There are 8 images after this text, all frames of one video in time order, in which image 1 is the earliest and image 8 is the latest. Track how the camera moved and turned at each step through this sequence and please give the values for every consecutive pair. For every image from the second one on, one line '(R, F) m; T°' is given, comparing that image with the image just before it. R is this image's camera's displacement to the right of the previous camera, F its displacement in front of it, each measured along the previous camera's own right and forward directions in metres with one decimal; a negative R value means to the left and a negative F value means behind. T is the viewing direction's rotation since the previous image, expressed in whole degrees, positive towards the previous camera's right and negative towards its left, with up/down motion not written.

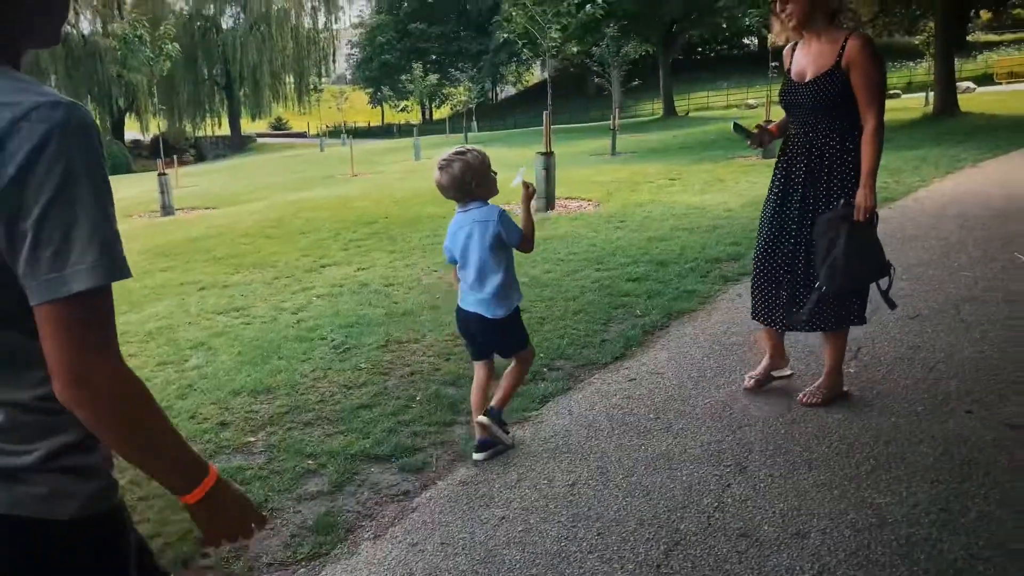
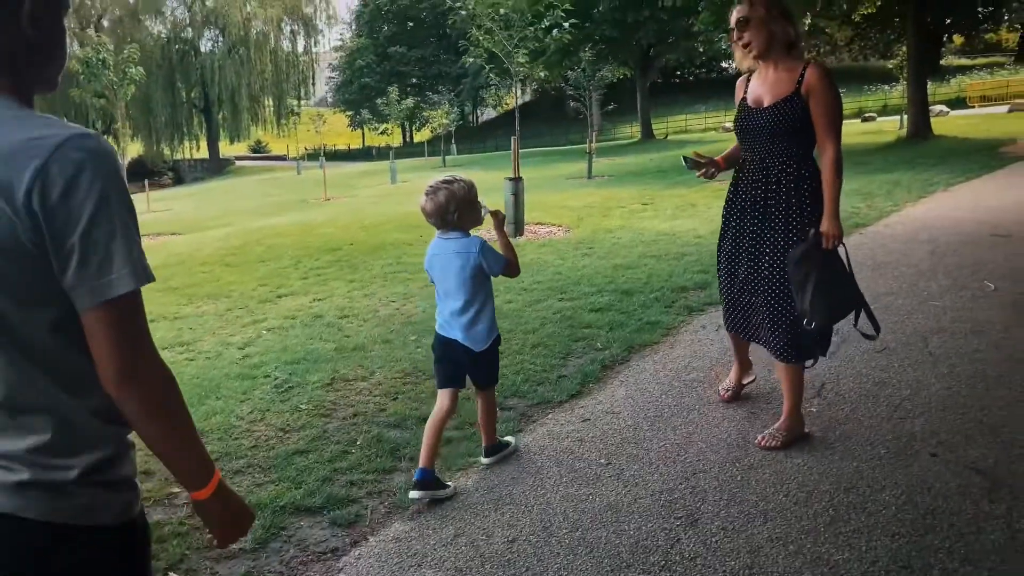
(+0.1, +0.2) m; +1°
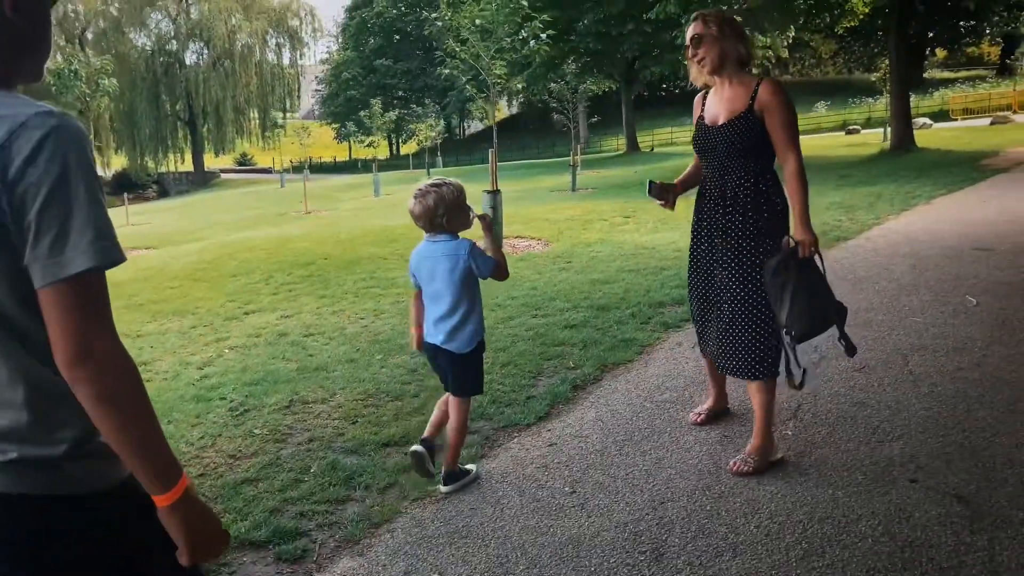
(+0.1, +0.1) m; +1°
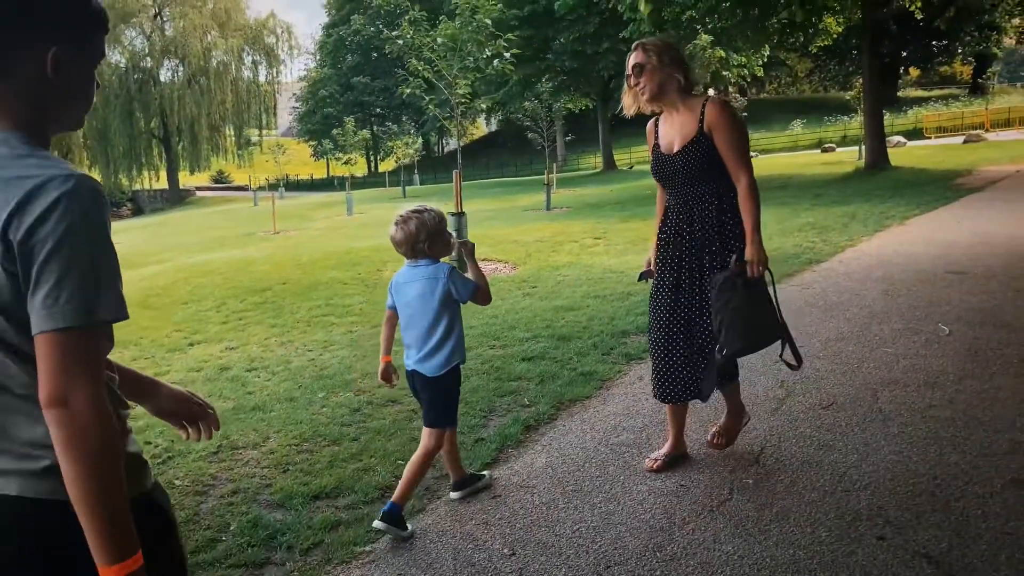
(+0.1, +0.2) m; +1°
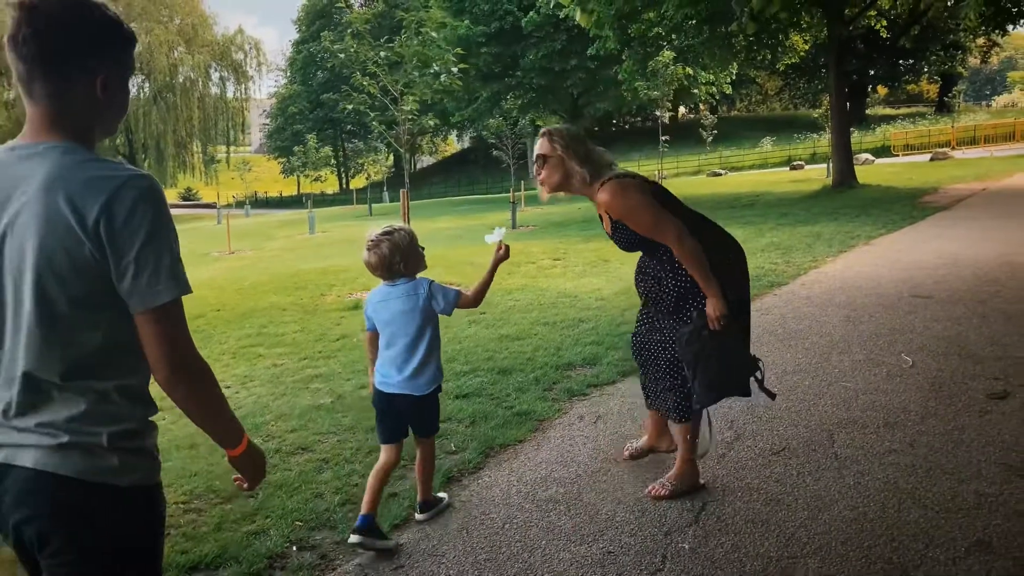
(+0.2, +0.3) m; +2°
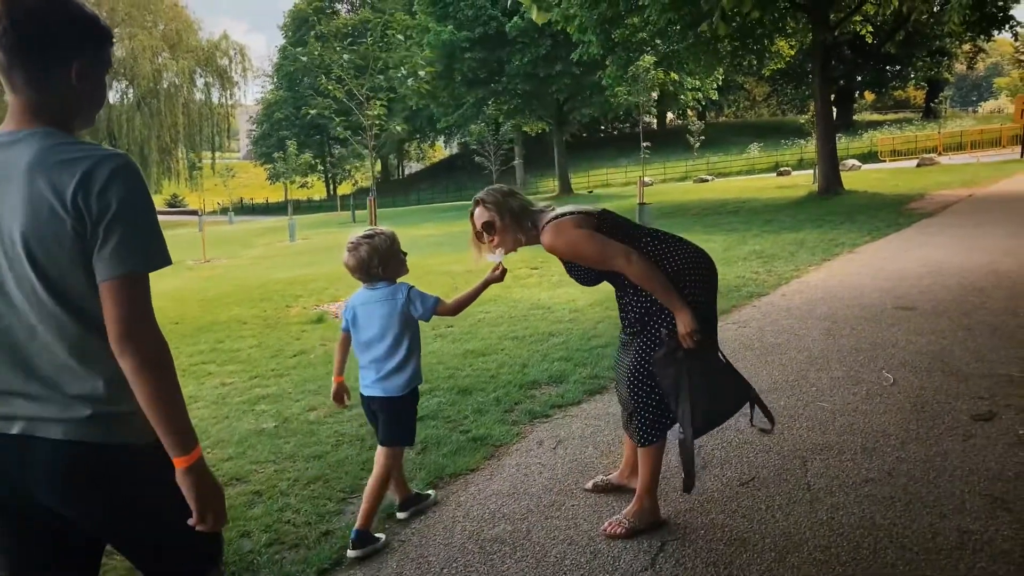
(+0.2, +0.3) m; +1°
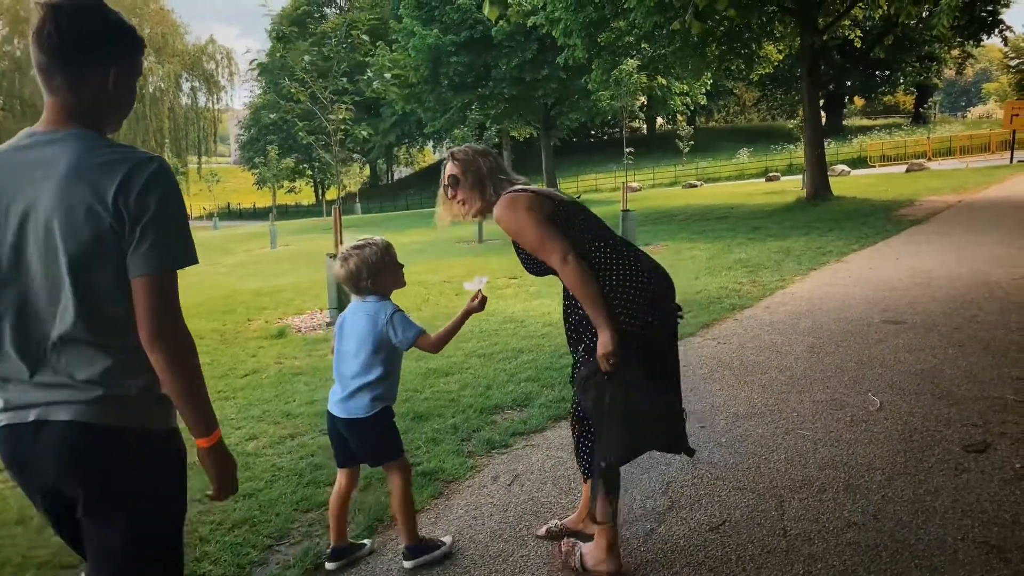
(+0.2, +0.3) m; +1°
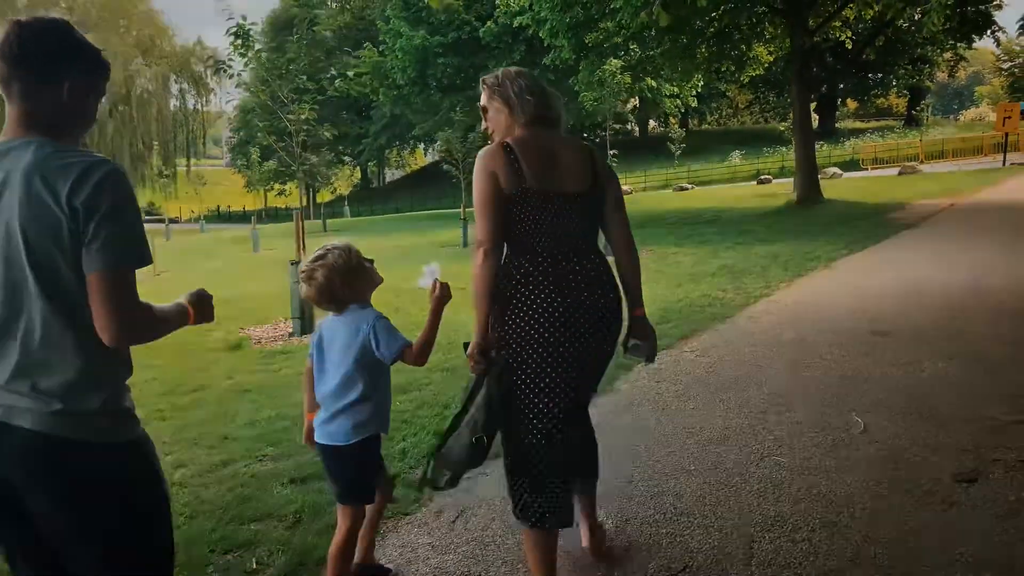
(+0.2, +0.3) m; 0°
